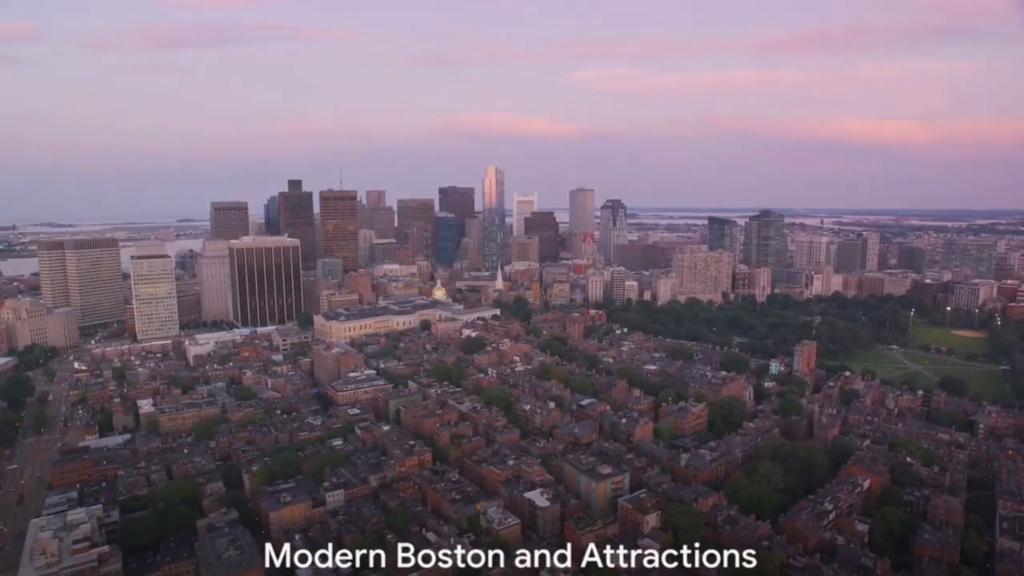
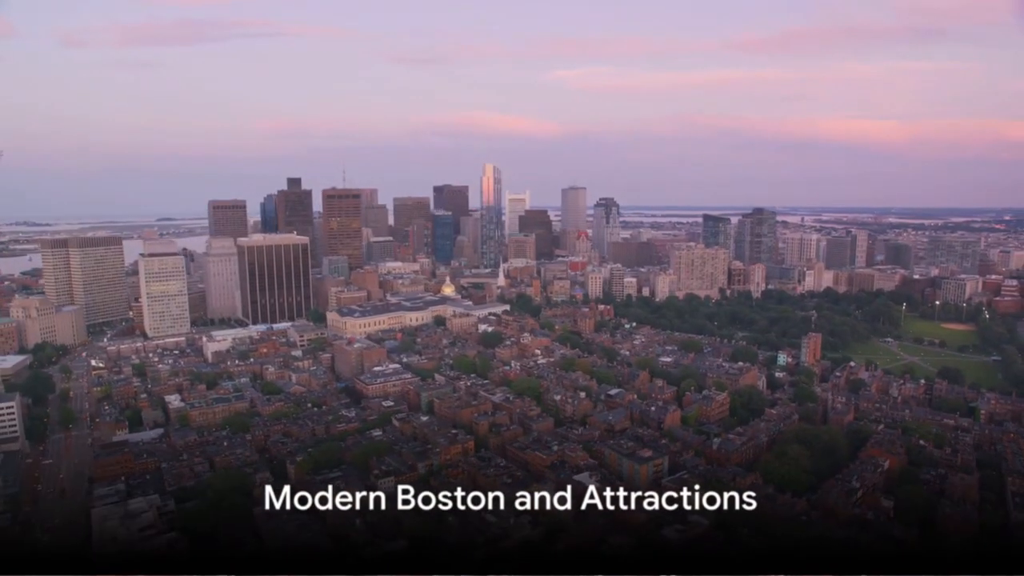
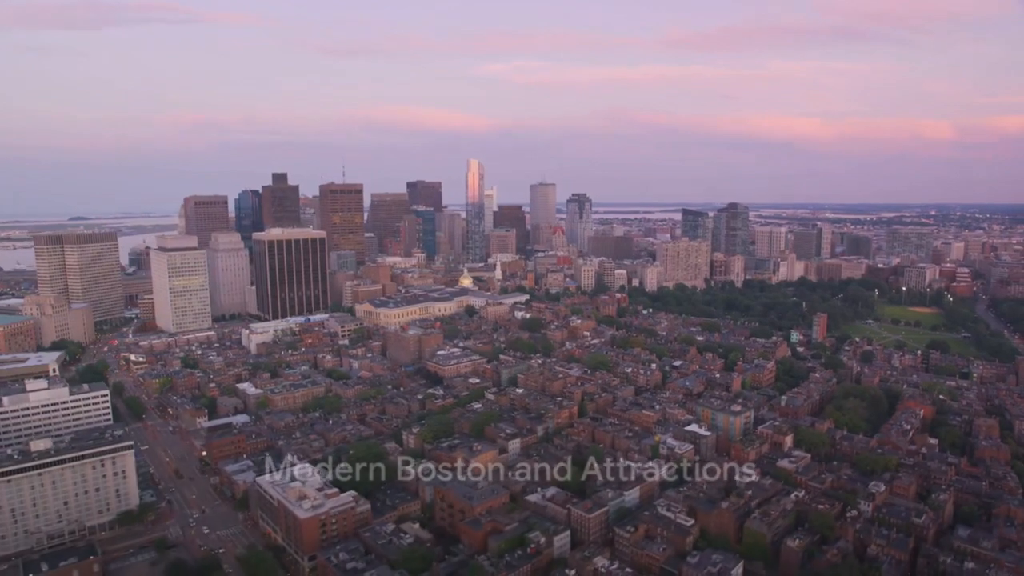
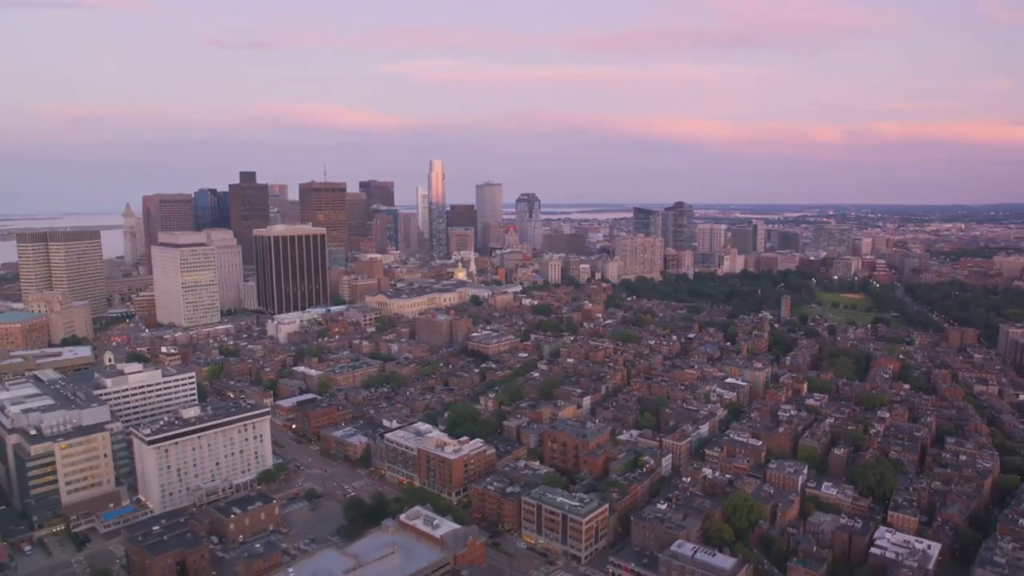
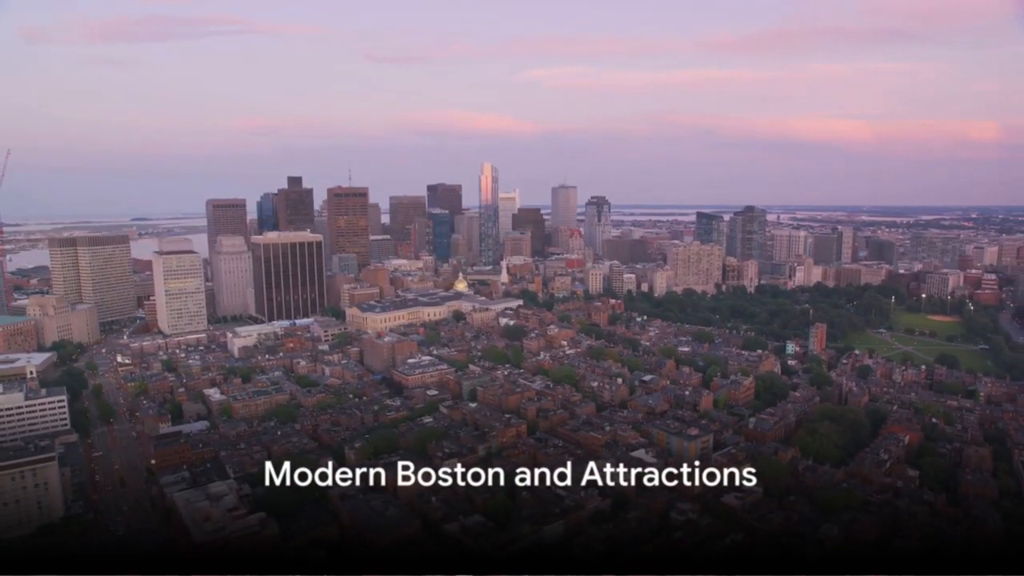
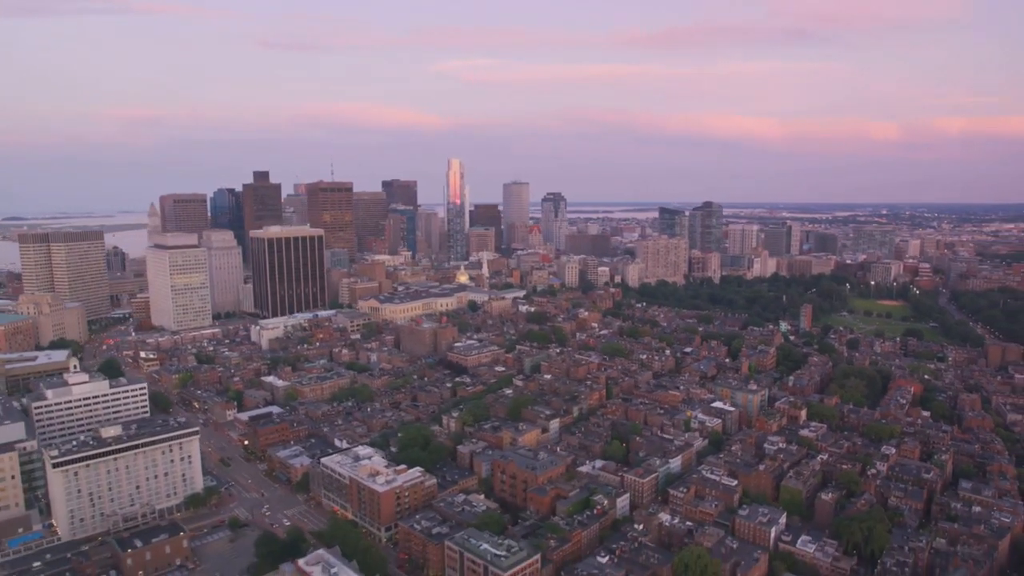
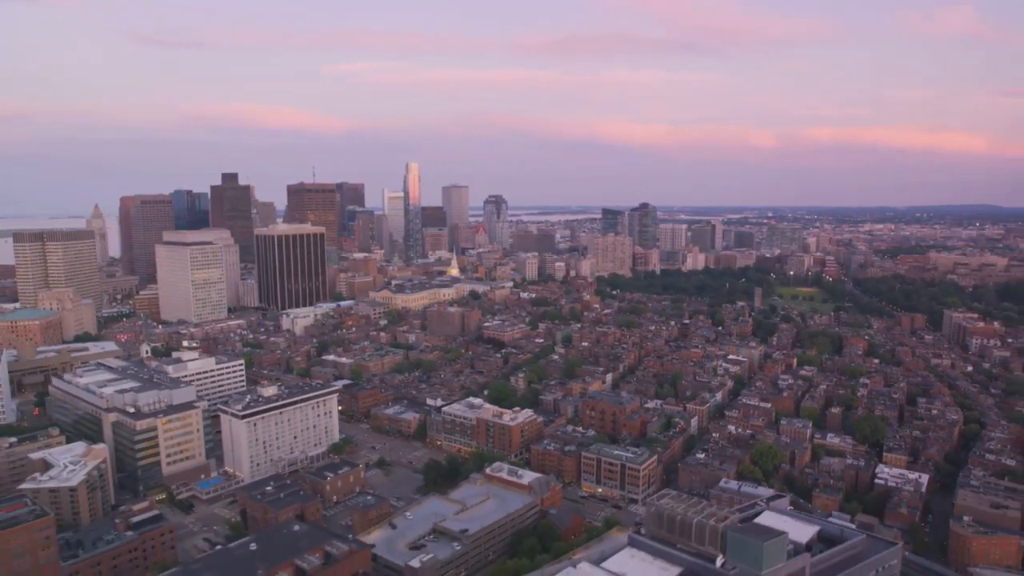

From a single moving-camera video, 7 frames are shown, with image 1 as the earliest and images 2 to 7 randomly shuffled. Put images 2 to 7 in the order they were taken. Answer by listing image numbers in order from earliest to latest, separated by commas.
2, 5, 3, 6, 4, 7
